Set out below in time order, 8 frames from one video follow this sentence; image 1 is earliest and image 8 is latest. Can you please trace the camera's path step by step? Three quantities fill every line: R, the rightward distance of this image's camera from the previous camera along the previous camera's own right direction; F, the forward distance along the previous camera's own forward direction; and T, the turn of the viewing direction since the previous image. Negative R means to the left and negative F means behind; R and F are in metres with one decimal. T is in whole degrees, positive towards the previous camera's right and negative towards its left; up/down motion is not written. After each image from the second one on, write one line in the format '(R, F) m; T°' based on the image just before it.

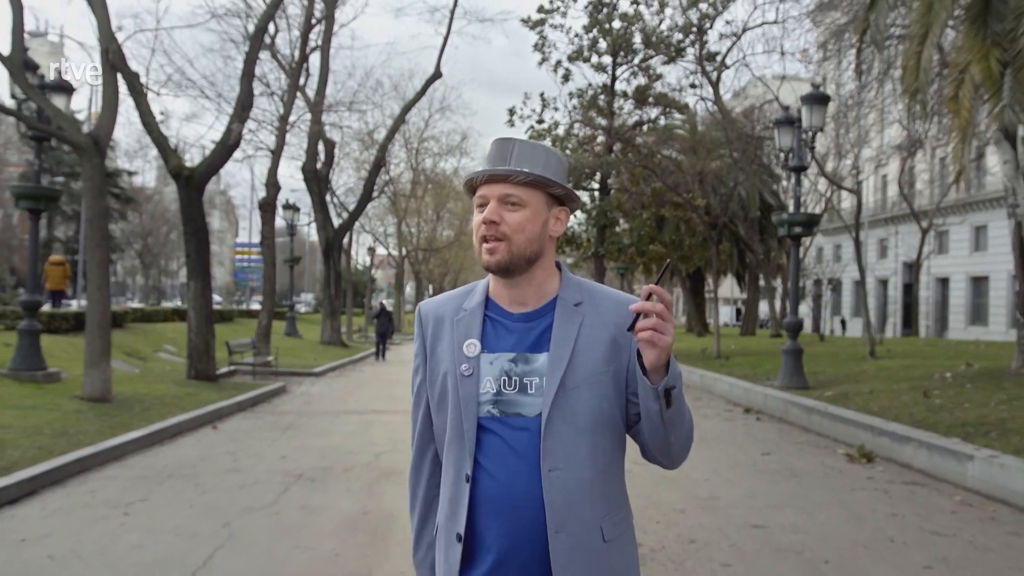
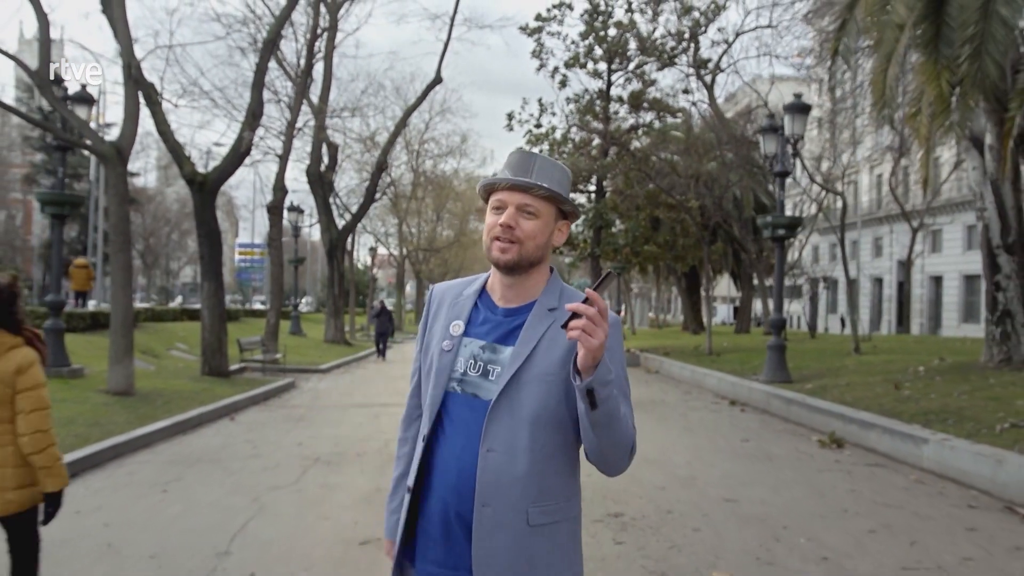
(0.0, -0.8) m; 0°
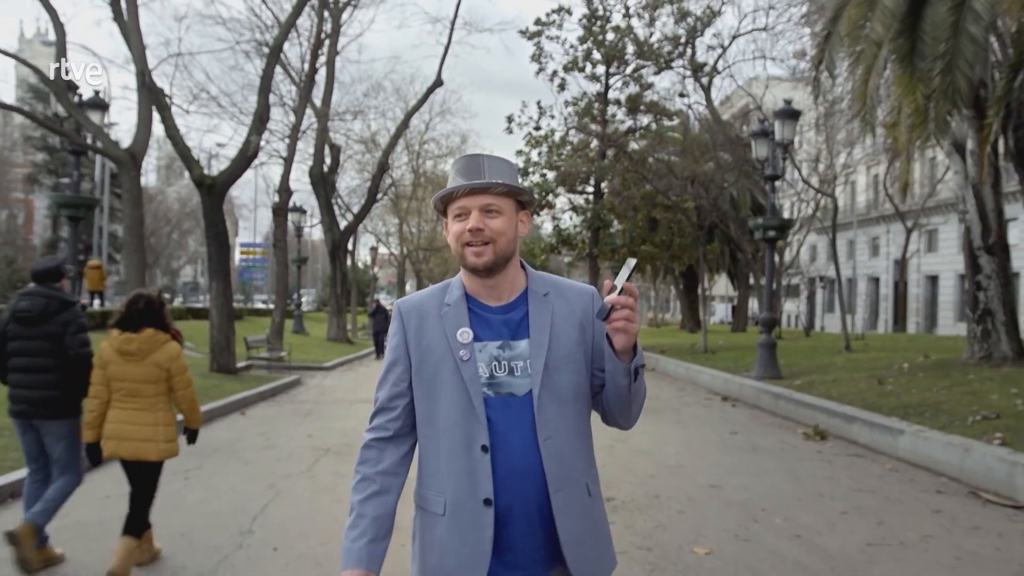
(0.0, -0.5) m; 0°
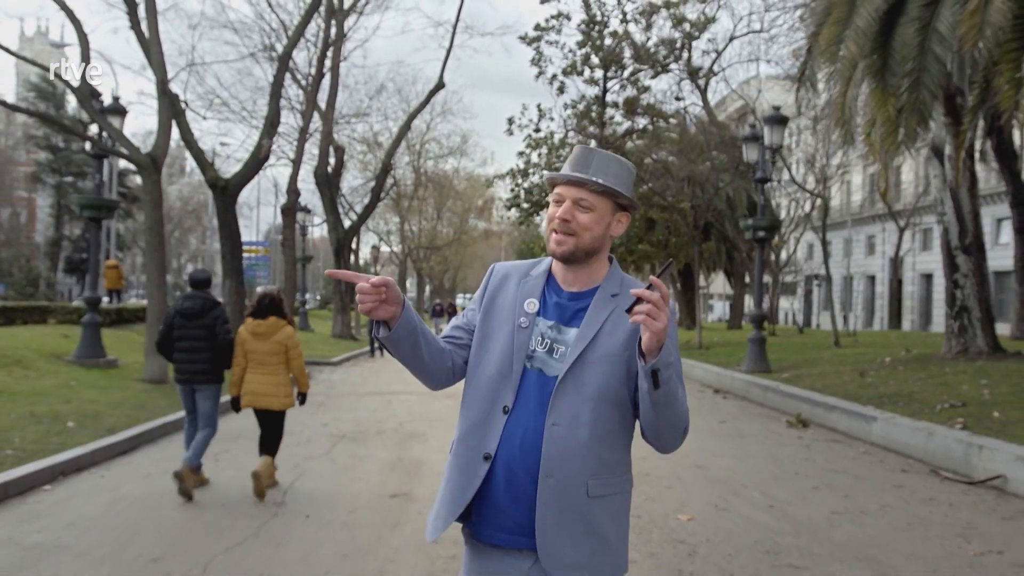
(0.0, -0.8) m; 0°
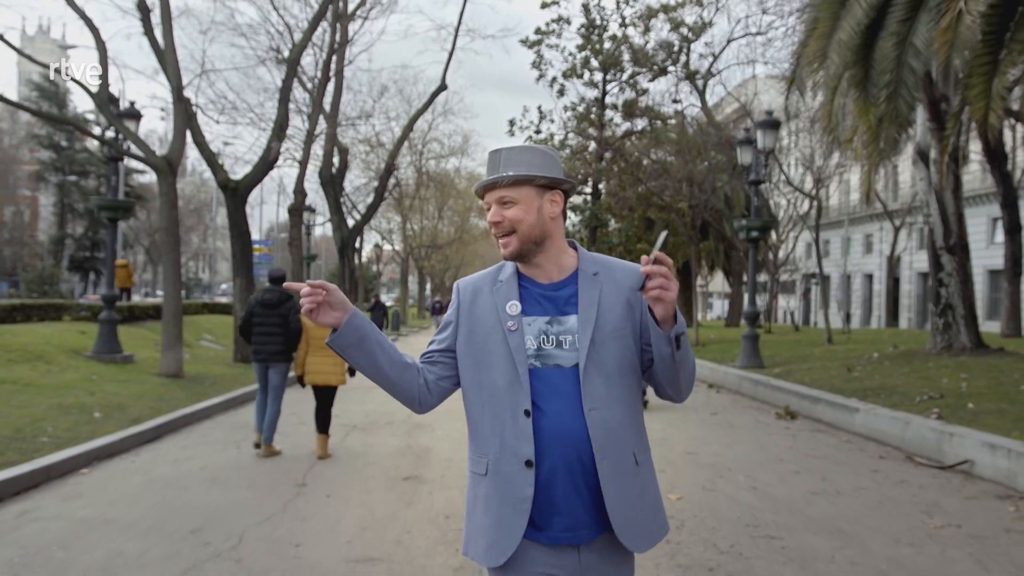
(0.0, -0.6) m; 0°
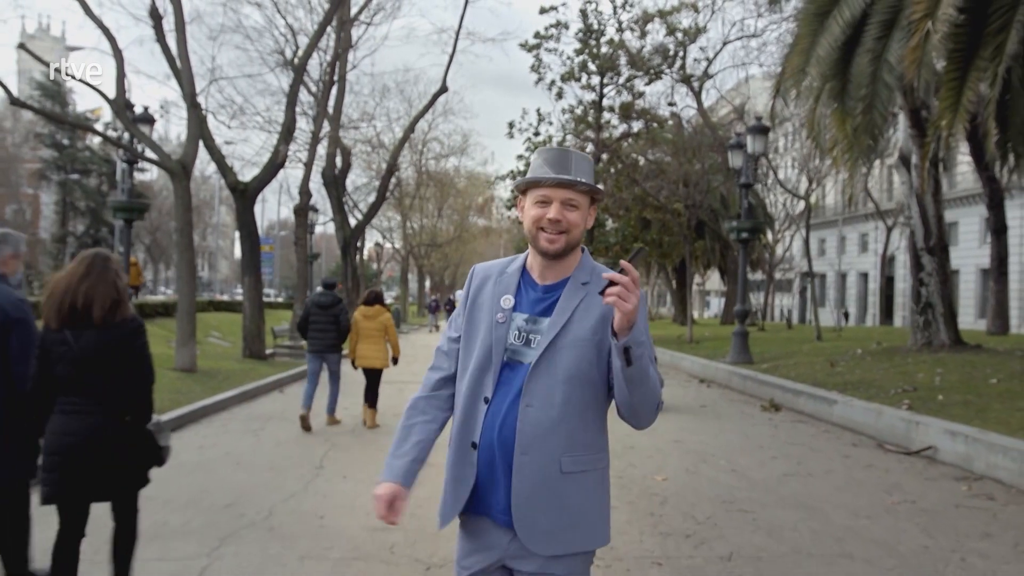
(0.0, -0.7) m; 0°
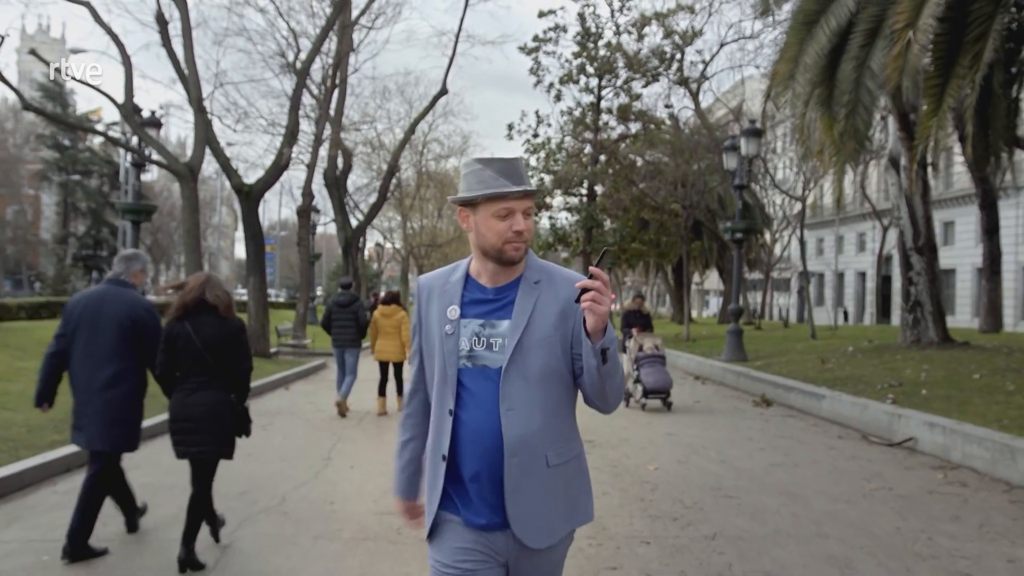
(0.0, -0.4) m; 0°
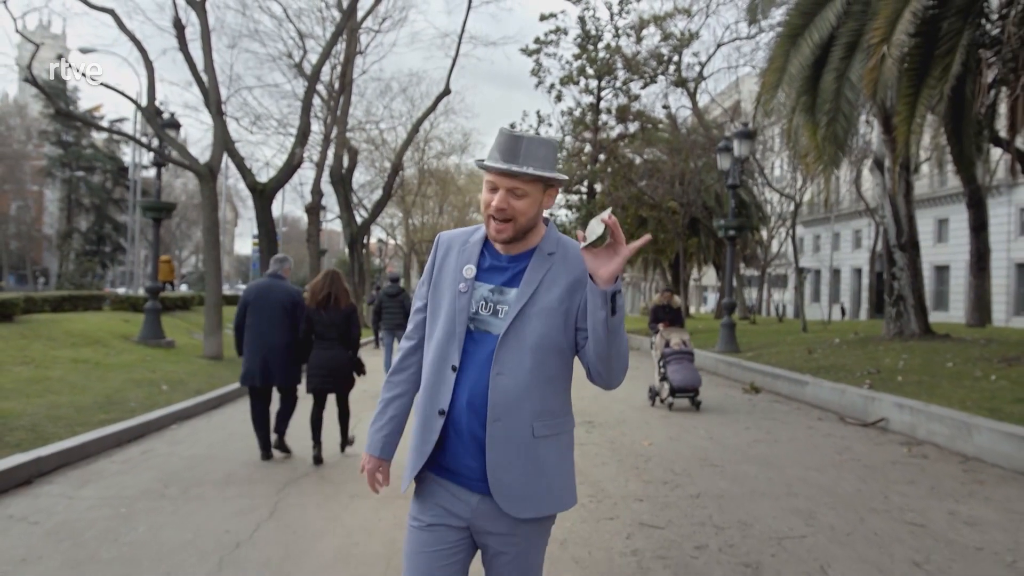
(-0.1, -0.9) m; 0°
